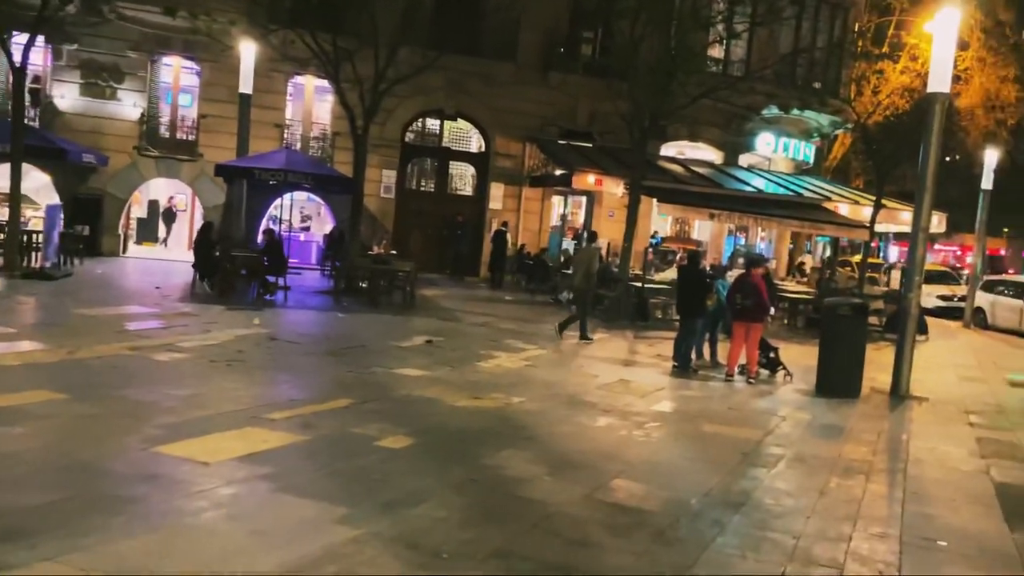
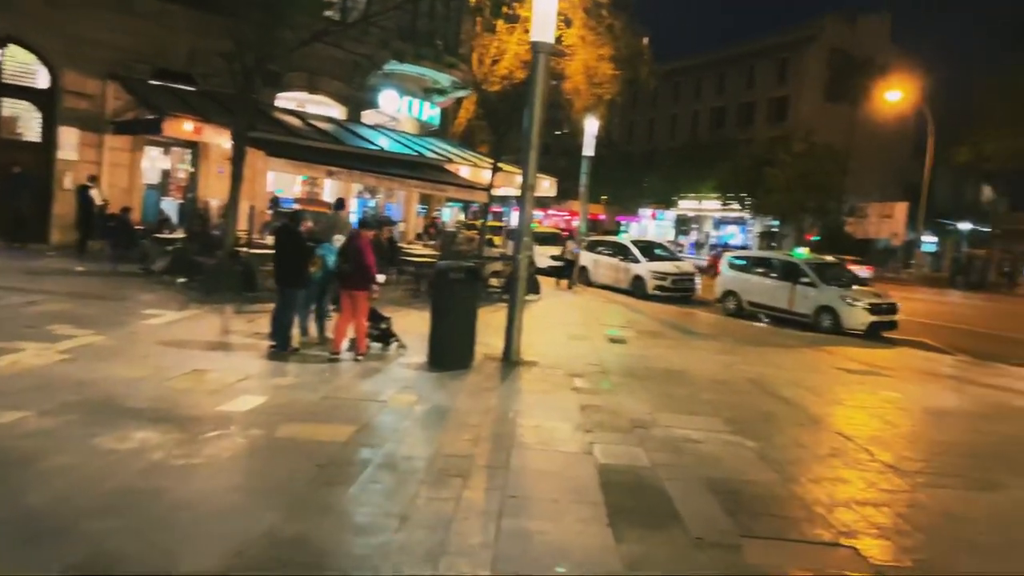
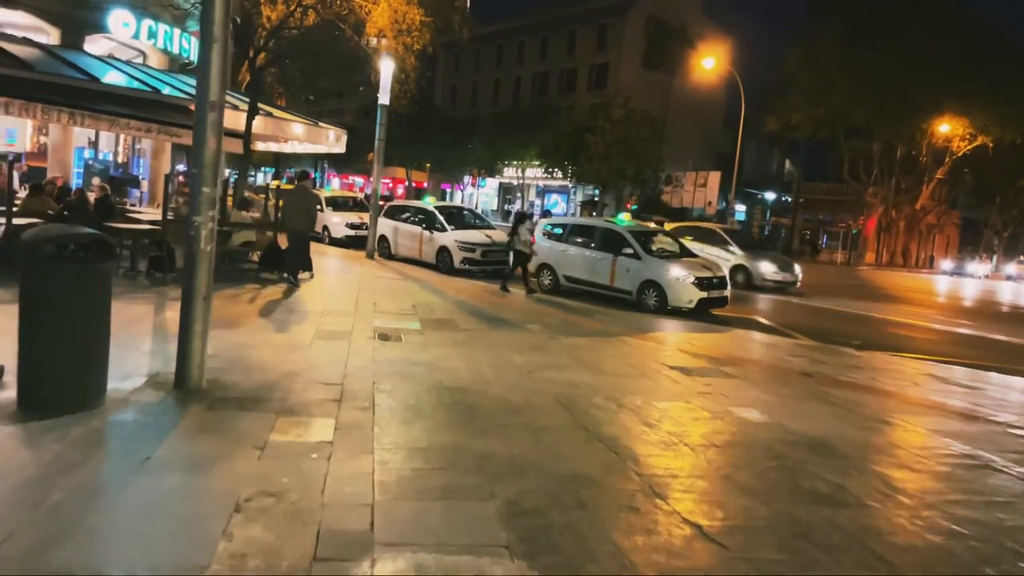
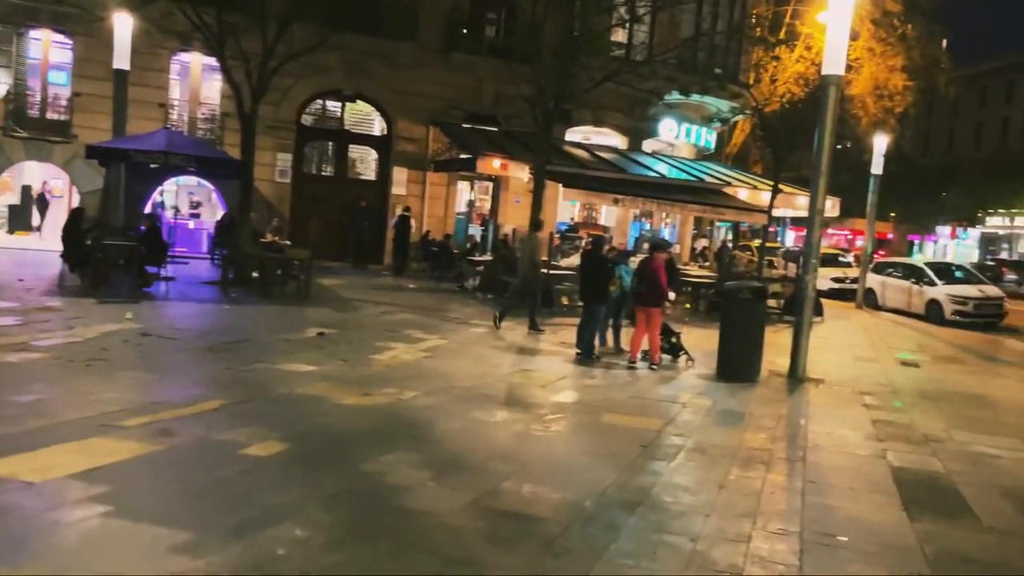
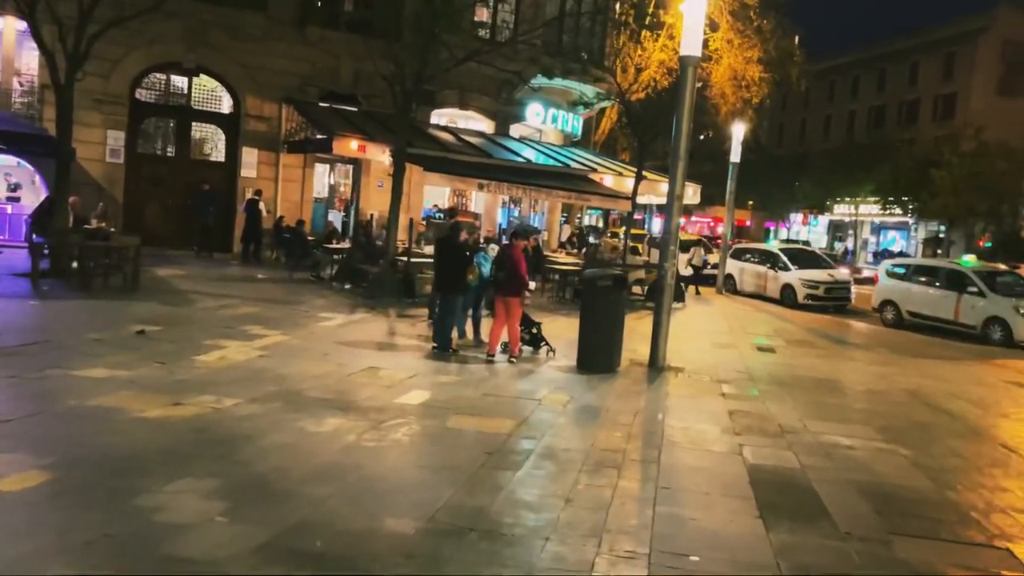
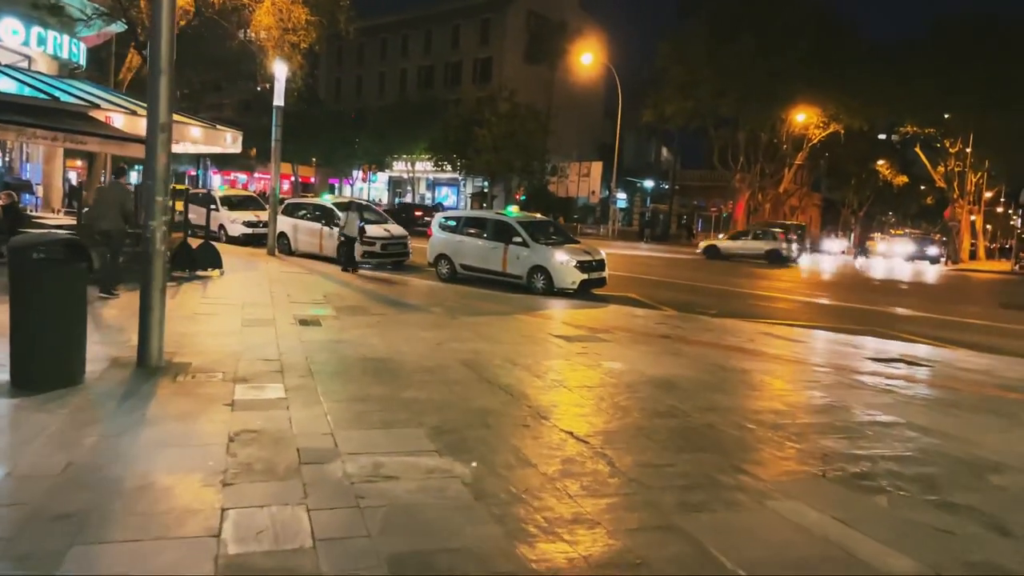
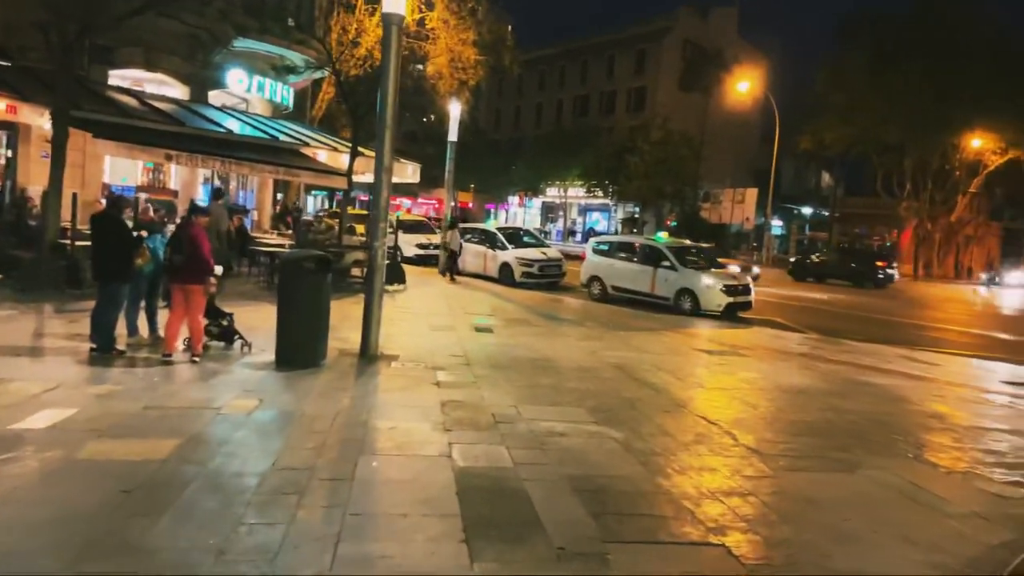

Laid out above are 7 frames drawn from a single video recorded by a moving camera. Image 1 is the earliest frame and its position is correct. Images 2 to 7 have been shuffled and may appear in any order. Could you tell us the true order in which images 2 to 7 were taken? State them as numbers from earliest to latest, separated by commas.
4, 5, 2, 7, 6, 3
